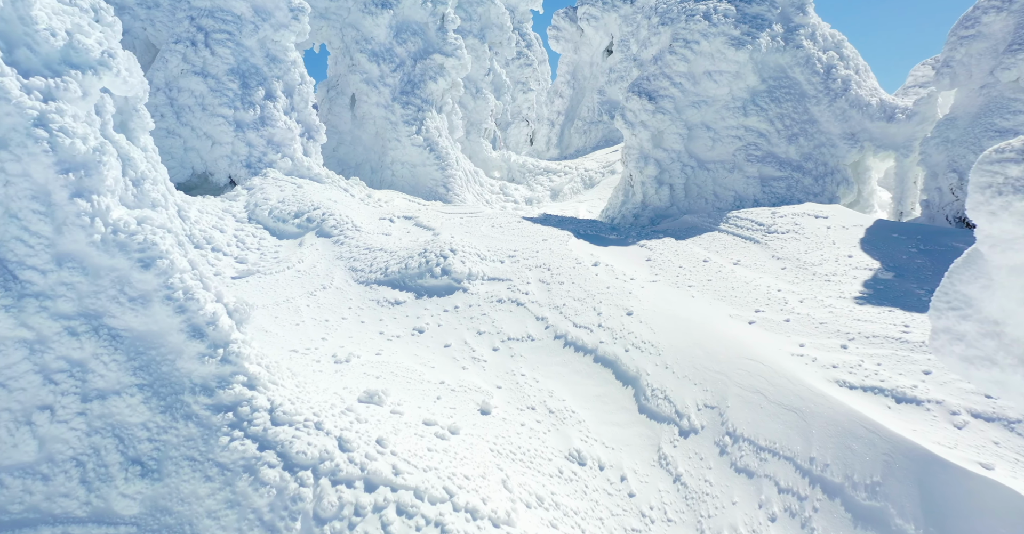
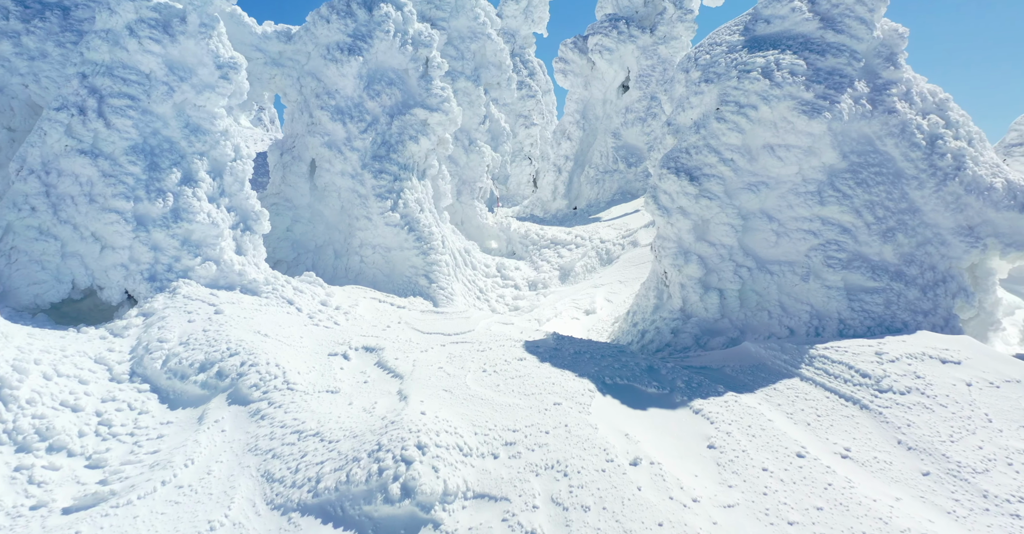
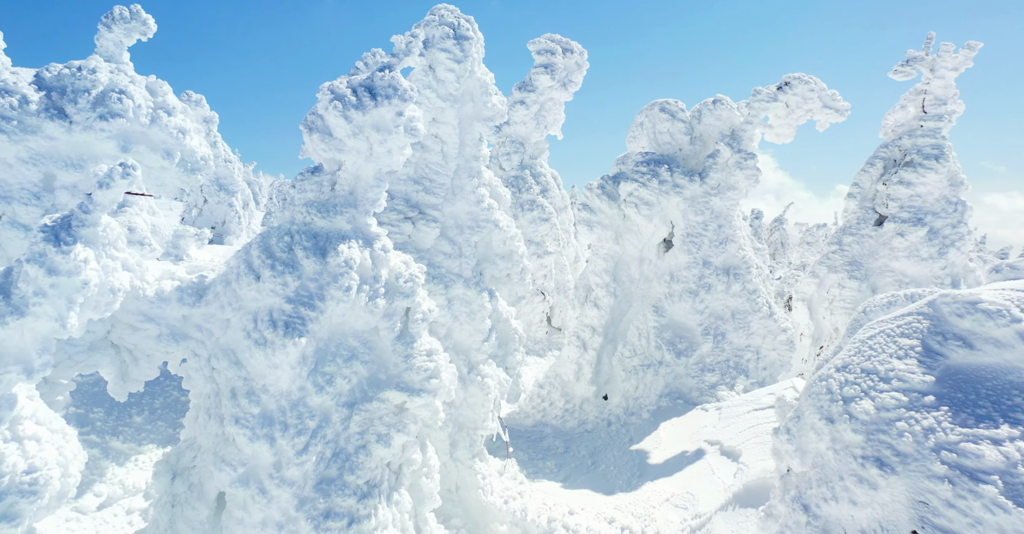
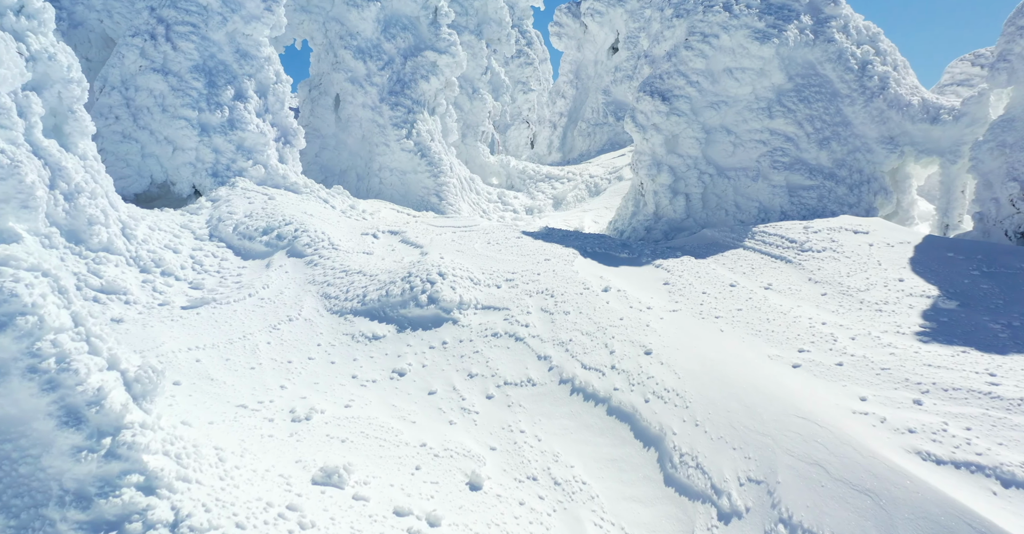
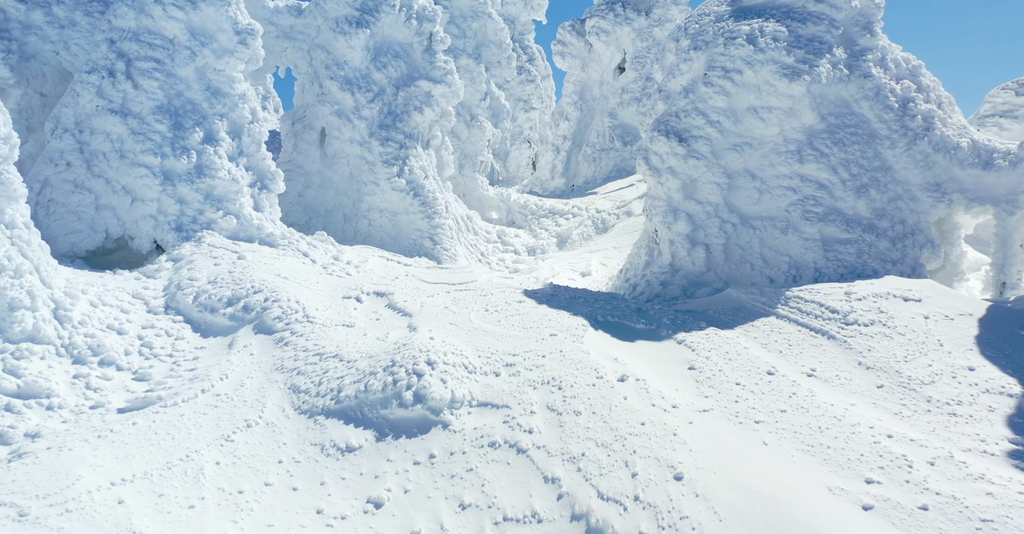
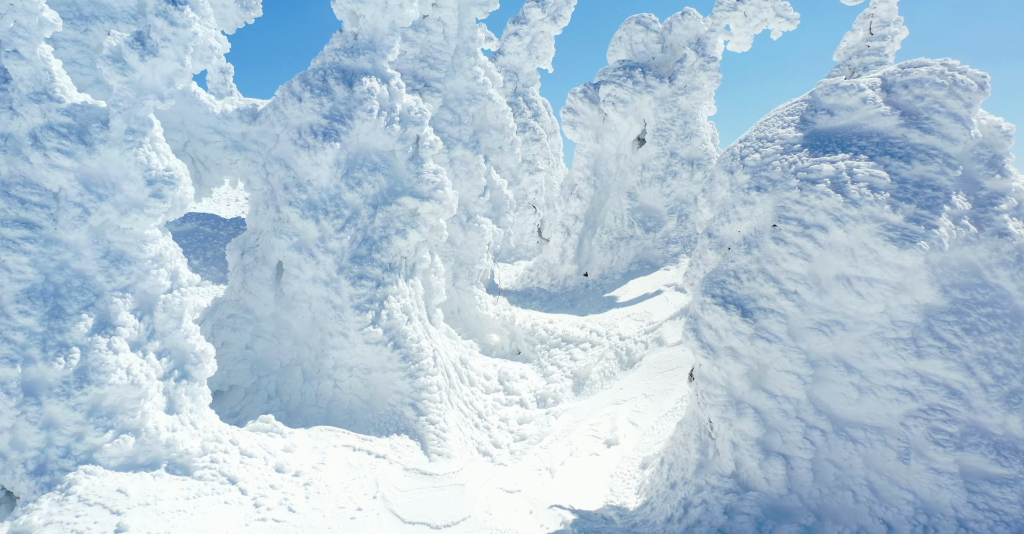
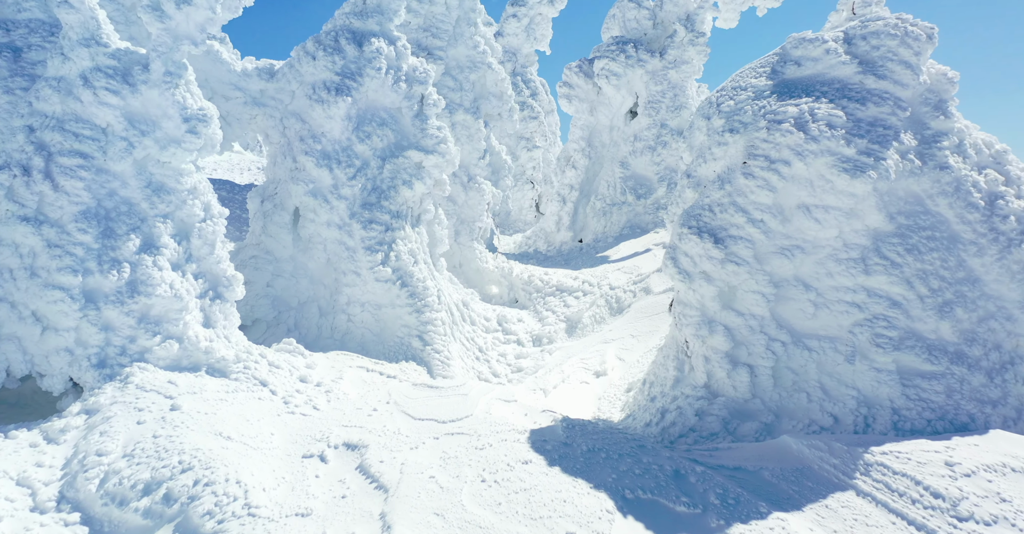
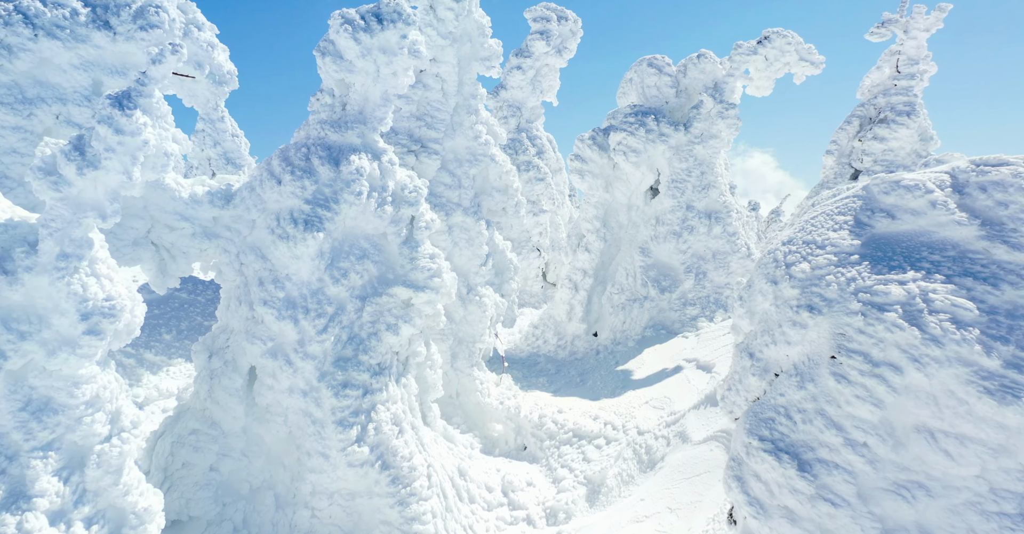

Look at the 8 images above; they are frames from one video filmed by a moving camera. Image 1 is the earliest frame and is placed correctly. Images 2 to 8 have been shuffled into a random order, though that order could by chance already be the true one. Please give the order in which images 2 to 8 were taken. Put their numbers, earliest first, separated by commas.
4, 5, 2, 7, 6, 8, 3
